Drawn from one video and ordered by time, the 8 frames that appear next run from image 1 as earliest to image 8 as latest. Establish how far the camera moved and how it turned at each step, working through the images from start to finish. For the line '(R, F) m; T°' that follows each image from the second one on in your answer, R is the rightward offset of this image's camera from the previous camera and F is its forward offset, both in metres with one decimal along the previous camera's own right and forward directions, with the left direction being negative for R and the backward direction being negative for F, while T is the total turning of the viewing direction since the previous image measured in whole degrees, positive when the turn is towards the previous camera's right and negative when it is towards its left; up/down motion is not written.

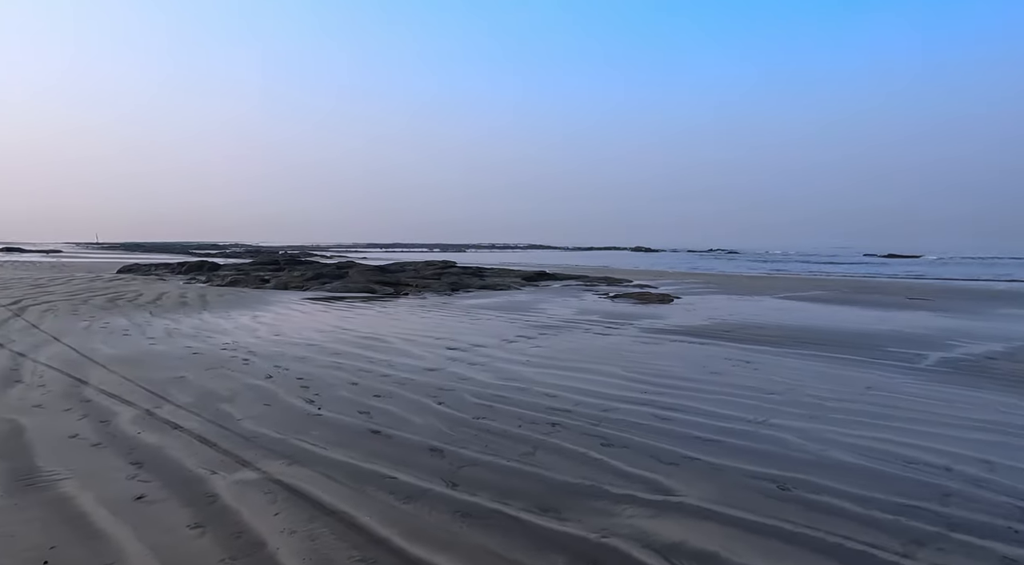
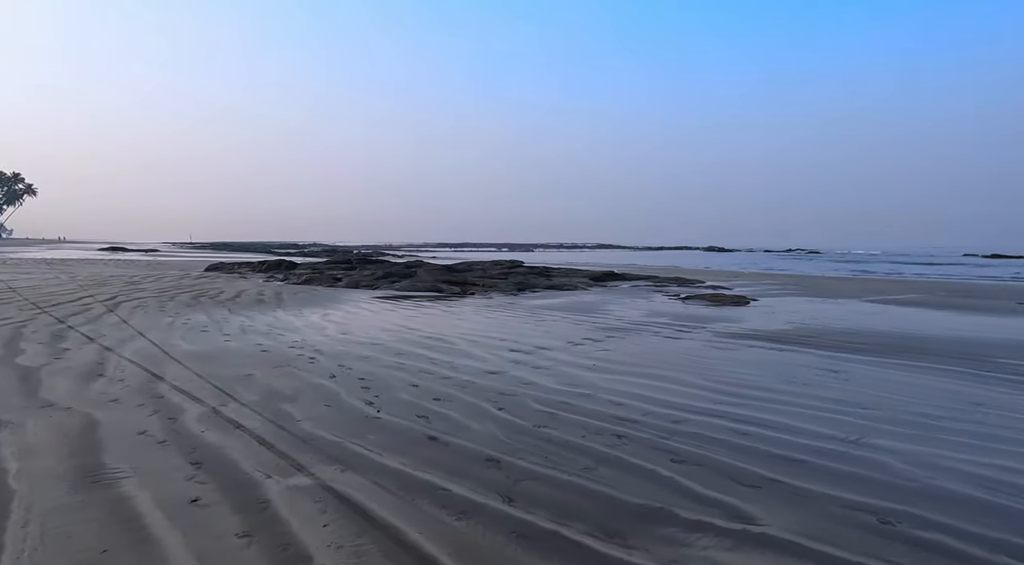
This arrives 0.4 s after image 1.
(0.0, +0.2) m; -6°
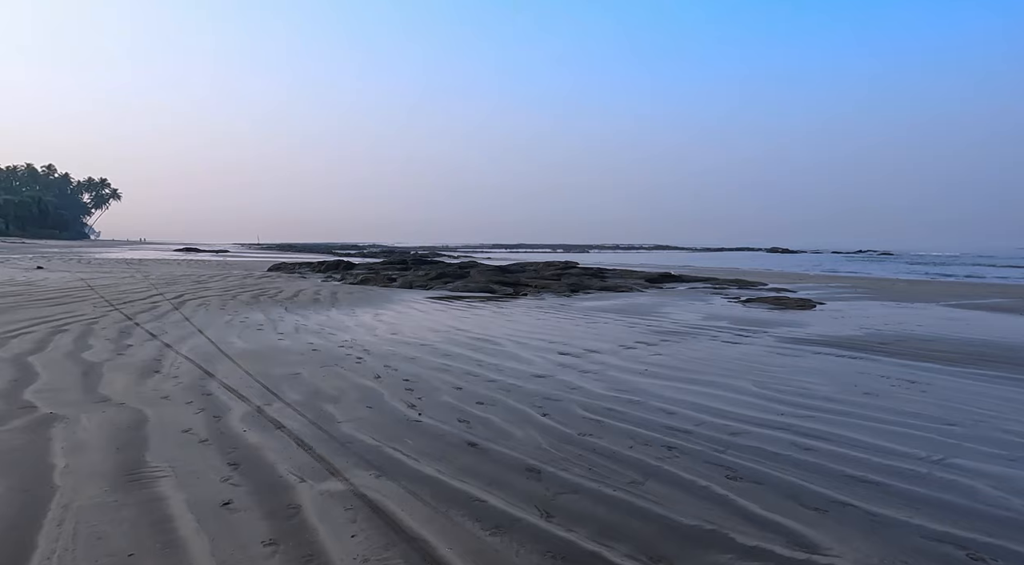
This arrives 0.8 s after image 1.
(+0.1, +0.2) m; -5°
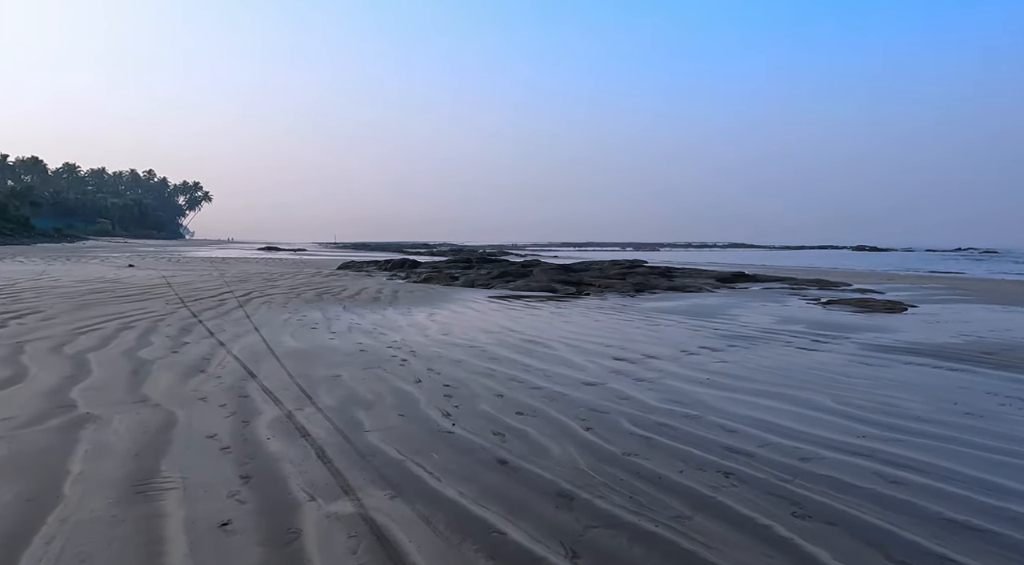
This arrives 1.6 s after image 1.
(+0.2, +0.3) m; -6°
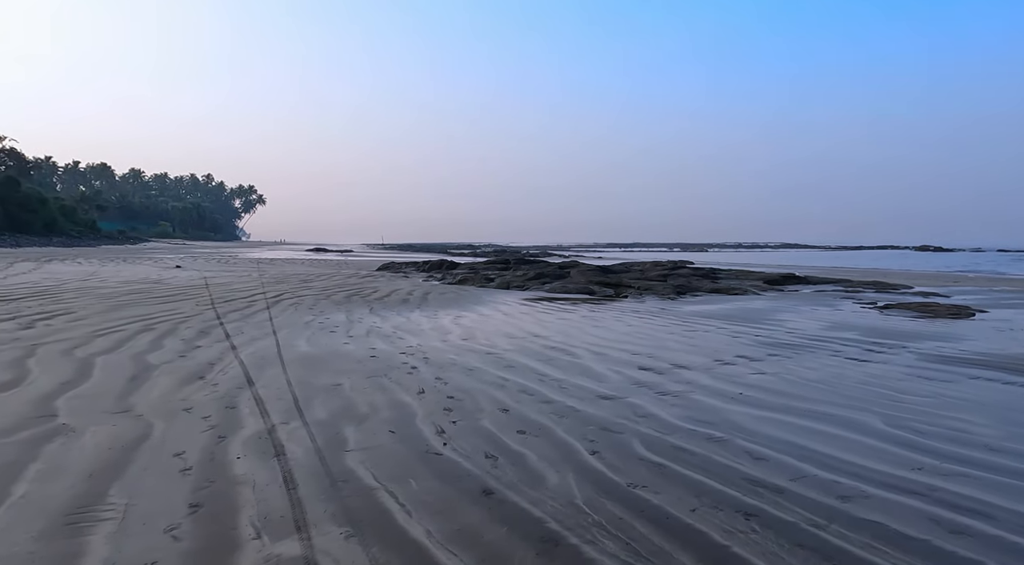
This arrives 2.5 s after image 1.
(+0.3, +0.4) m; -4°
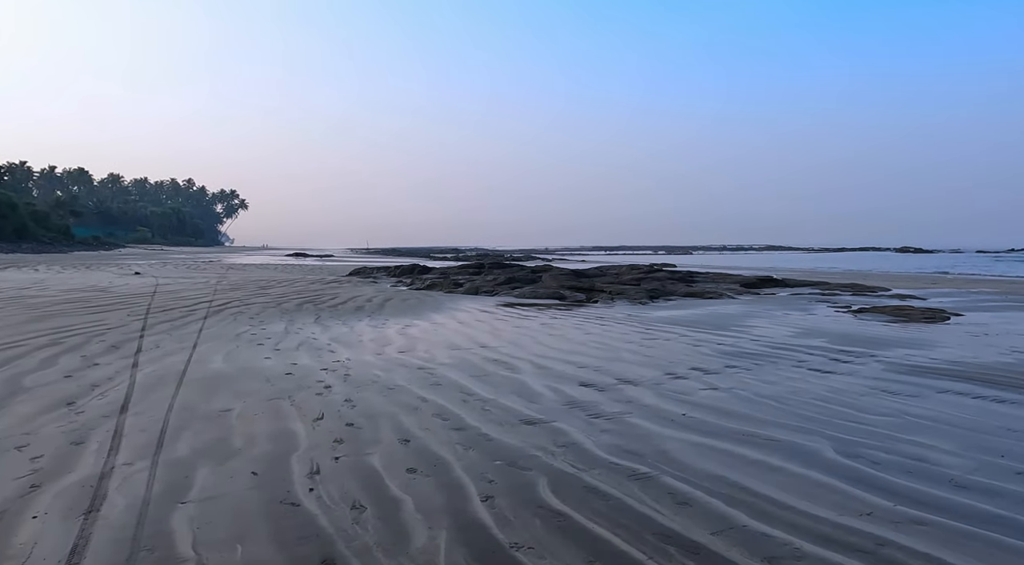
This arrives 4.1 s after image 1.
(+0.5, +0.6) m; +1°
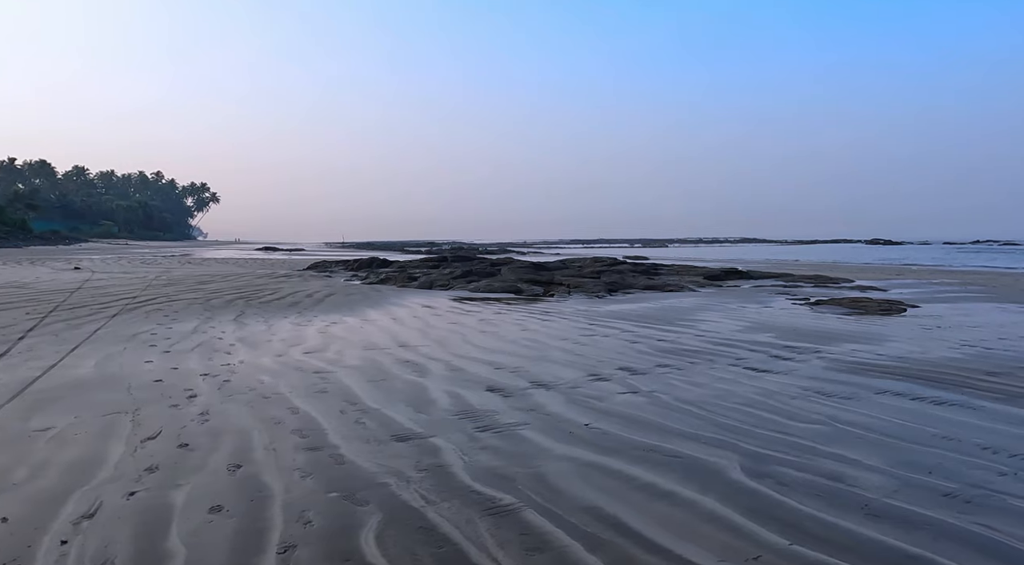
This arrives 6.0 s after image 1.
(+0.6, +0.6) m; +2°
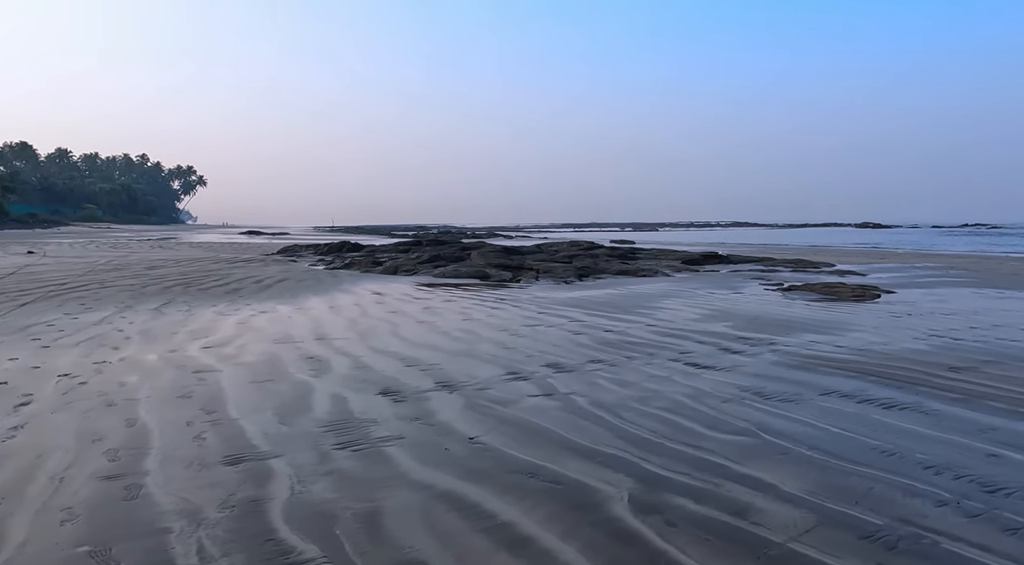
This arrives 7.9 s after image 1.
(+0.7, +0.7) m; +1°
